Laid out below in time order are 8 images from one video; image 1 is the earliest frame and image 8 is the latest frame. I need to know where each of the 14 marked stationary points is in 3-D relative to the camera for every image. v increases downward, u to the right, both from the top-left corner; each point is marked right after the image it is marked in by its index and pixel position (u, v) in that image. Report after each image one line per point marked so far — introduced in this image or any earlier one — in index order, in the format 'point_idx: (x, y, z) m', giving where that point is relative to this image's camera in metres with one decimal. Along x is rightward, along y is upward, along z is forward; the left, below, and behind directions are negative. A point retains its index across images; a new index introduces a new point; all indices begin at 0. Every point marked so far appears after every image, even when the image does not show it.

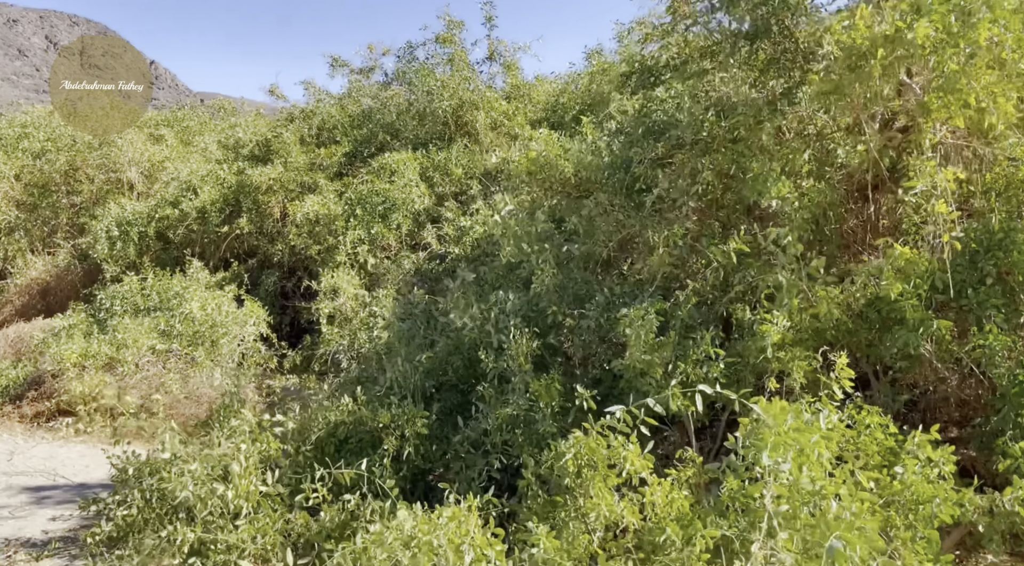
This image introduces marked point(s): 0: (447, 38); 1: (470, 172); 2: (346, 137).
0: (-0.8, +3.1, +10.0) m
1: (-0.4, +1.2, +8.3) m
2: (-2.0, +1.8, +9.8) m
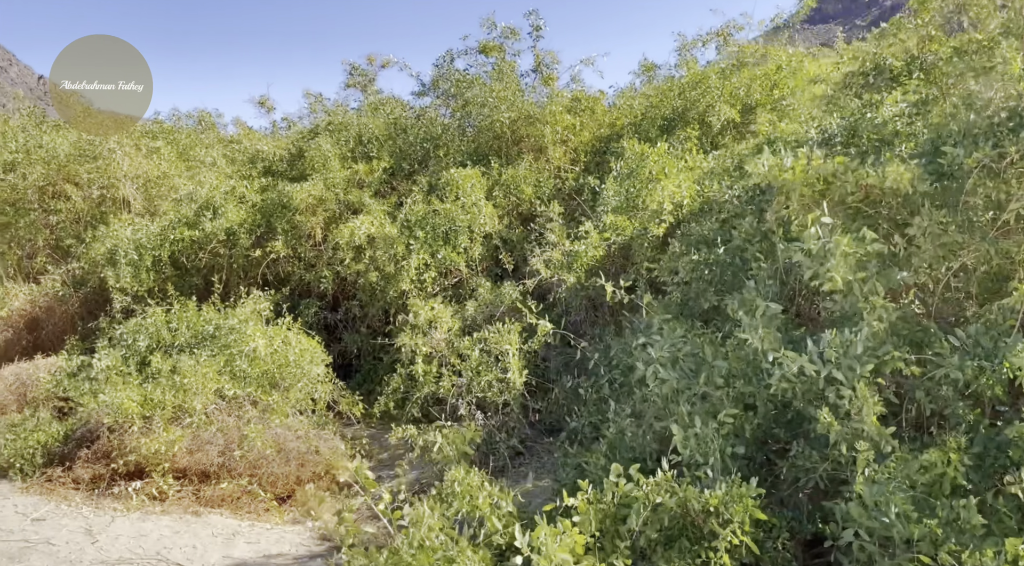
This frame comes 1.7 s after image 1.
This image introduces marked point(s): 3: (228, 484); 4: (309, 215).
0: (-0.3, +2.8, +9.3) m
1: (+0.3, +0.9, +7.6) m
2: (-1.5, +1.5, +9.0) m
3: (-1.7, -1.2, +4.8) m
4: (-2.1, +0.7, +8.0) m
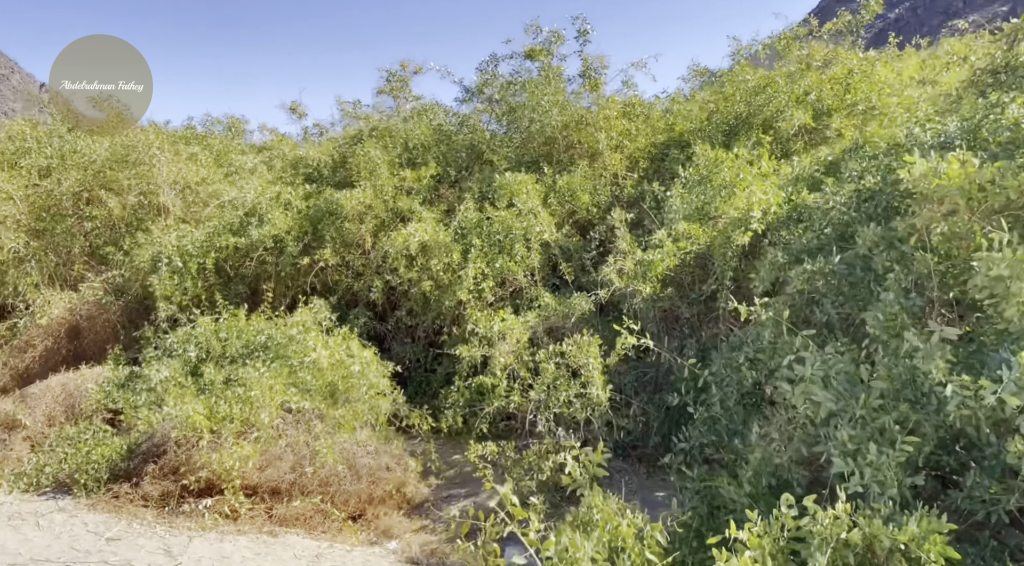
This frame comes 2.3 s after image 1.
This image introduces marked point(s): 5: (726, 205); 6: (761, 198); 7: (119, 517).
0: (+0.3, +2.7, +9.1) m
1: (+0.8, +0.8, +7.4) m
2: (-0.9, +1.4, +8.8) m
3: (-1.2, -1.3, +4.6) m
4: (-1.5, +0.6, +7.8) m
5: (+1.5, +0.6, +5.7) m
6: (+1.6, +0.6, +5.2) m
7: (-2.1, -1.3, +4.3) m
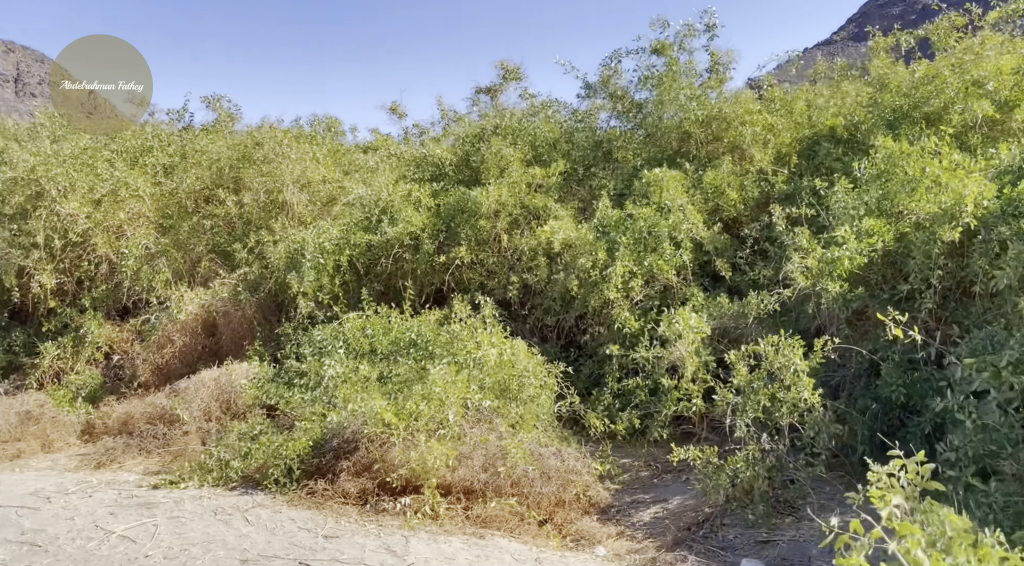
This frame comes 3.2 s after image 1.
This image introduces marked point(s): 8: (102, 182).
0: (+1.7, +2.7, +8.9) m
1: (+2.1, +0.8, +7.2) m
2: (+0.5, +1.4, +8.7) m
3: (-0.1, -1.2, +4.5) m
4: (-0.2, +0.6, +7.7) m
5: (+2.7, +0.6, +5.4) m
6: (+2.8, +0.6, +4.9) m
7: (-1.0, -1.2, +4.2) m
8: (-4.8, +1.2, +9.2) m
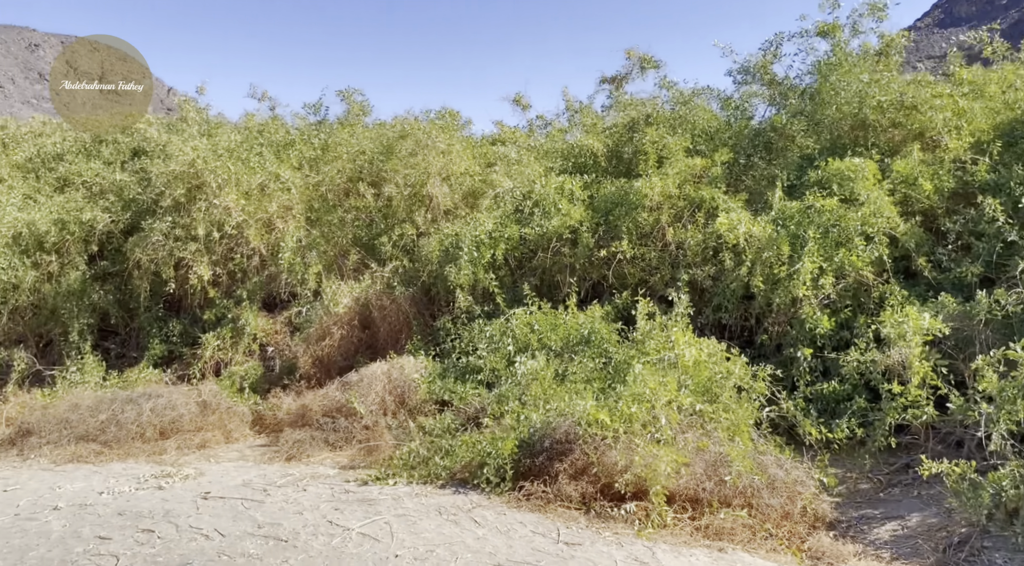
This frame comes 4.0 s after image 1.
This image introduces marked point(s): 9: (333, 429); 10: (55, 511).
0: (+3.4, +2.7, +8.4) m
1: (+3.6, +0.8, +6.6) m
2: (+2.2, +1.4, +8.3) m
3: (+1.1, -1.2, +4.2) m
4: (+1.4, +0.7, +7.4) m
5: (+4.1, +0.6, +4.8) m
6: (+4.1, +0.6, +4.3) m
7: (+0.2, -1.2, +4.0) m
8: (-3.0, +1.3, +9.4) m
9: (-1.4, -1.1, +6.1) m
10: (-2.4, -1.2, +4.2) m
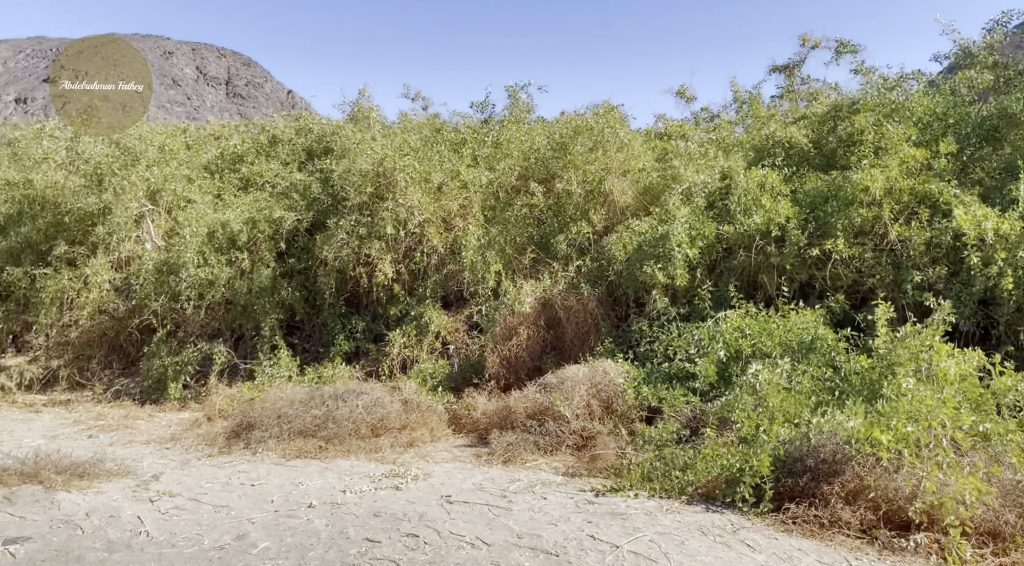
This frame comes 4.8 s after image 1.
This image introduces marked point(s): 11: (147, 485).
0: (+5.3, +2.7, +7.5) m
1: (+5.2, +0.8, +5.7) m
2: (+4.1, +1.4, +7.6) m
3: (+2.4, -1.3, +3.7) m
4: (+3.2, +0.6, +6.9) m
5: (+5.4, +0.5, +3.9) m
6: (+5.3, +0.5, +3.4) m
7: (+1.5, -1.2, +3.7) m
8: (-0.9, +1.3, +9.4) m
9: (+0.2, -1.1, +5.9) m
10: (-1.0, -1.2, +4.2) m
11: (-2.1, -1.2, +4.5) m
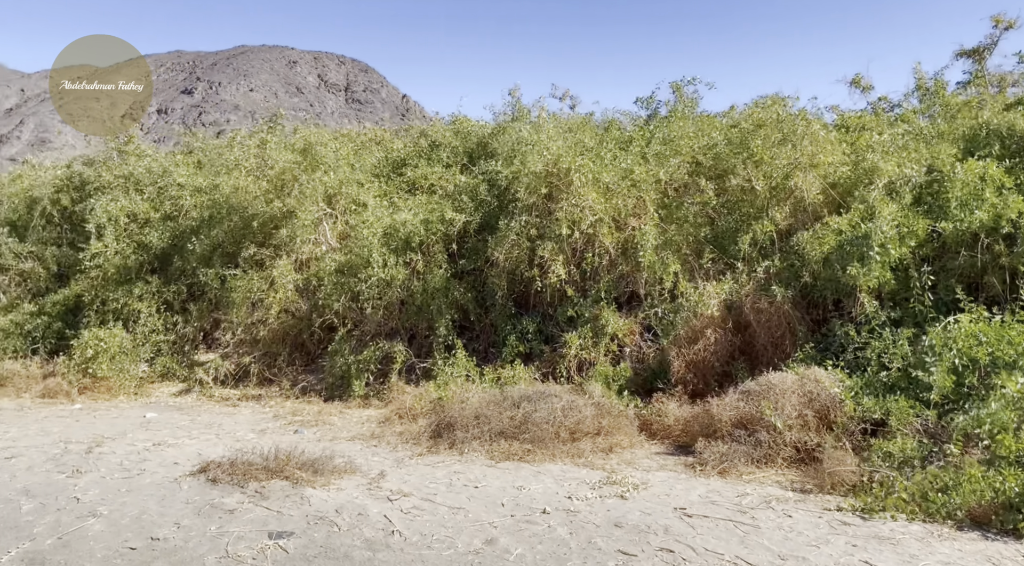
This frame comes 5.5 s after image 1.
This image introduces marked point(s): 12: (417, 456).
0: (+7.0, +2.7, +6.4) m
1: (+6.7, +0.7, +4.7) m
2: (+5.8, +1.4, +6.7) m
3: (+3.5, -1.3, +3.1) m
4: (+4.8, +0.6, +6.1) m
5: (+6.5, +0.5, +2.8) m
6: (+6.4, +0.5, +2.3) m
7: (+2.6, -1.2, +3.2) m
8: (+1.1, +1.3, +9.3) m
9: (+1.7, -1.1, +5.6) m
10: (+0.2, -1.2, +4.1) m
11: (-0.8, -1.2, +4.6) m
12: (-0.7, -1.2, +5.5) m
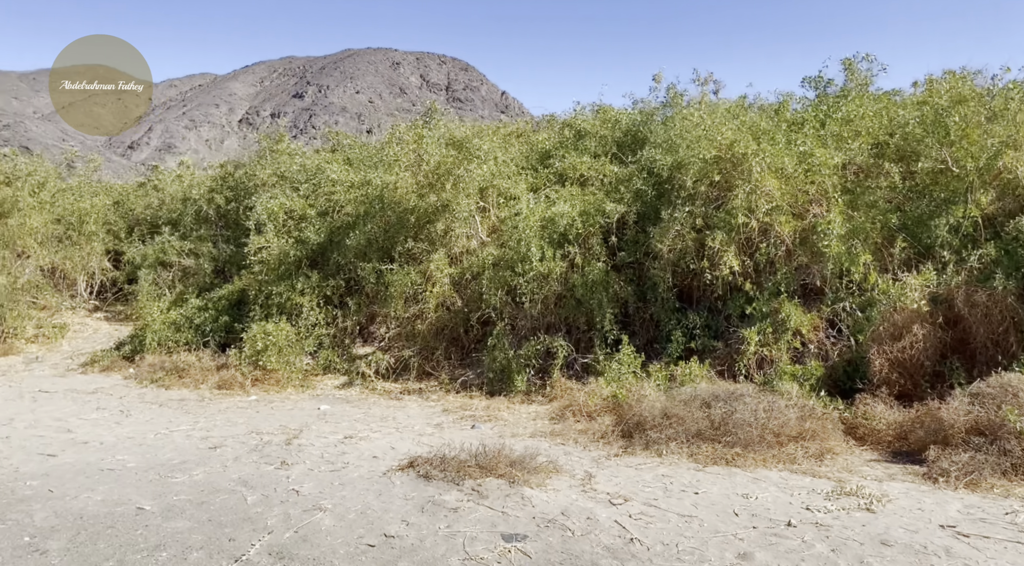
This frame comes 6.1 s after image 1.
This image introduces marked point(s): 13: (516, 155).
0: (+8.4, +2.7, +5.0) m
1: (+7.8, +0.8, +3.4) m
2: (+7.2, +1.4, +5.5) m
3: (+4.5, -1.2, +2.2) m
4: (+6.1, +0.7, +5.0) m
5: (+7.4, +0.6, +1.5) m
6: (+7.2, +0.5, +1.0) m
7: (+3.6, -1.2, +2.5) m
8: (+2.9, +1.4, +8.7) m
9: (+3.0, -1.1, +5.0) m
10: (+1.3, -1.1, +3.7) m
11: (+0.4, -1.1, +4.3) m
12: (+0.7, -1.1, +5.2) m
13: (+0.1, +2.0, +12.4) m
